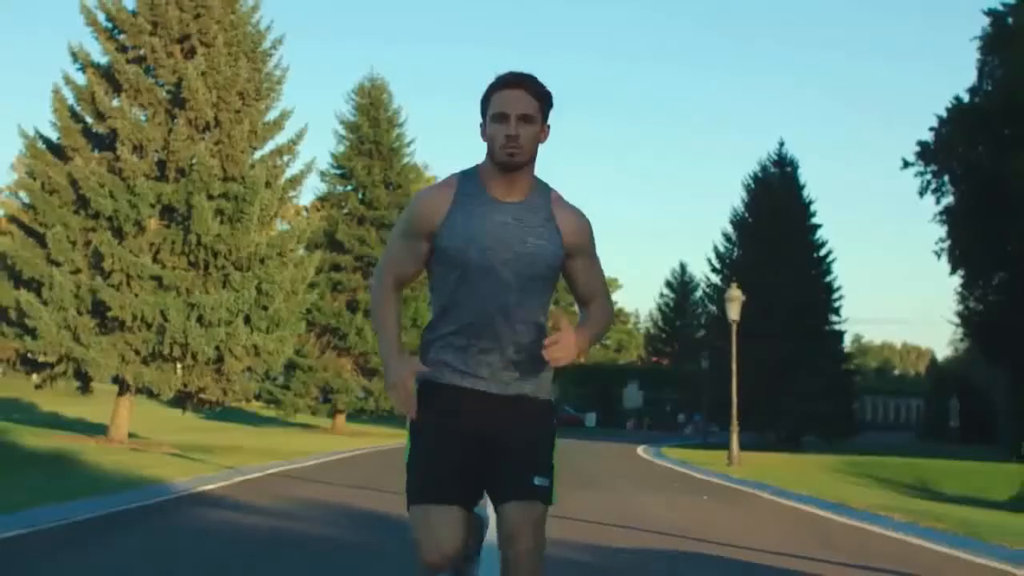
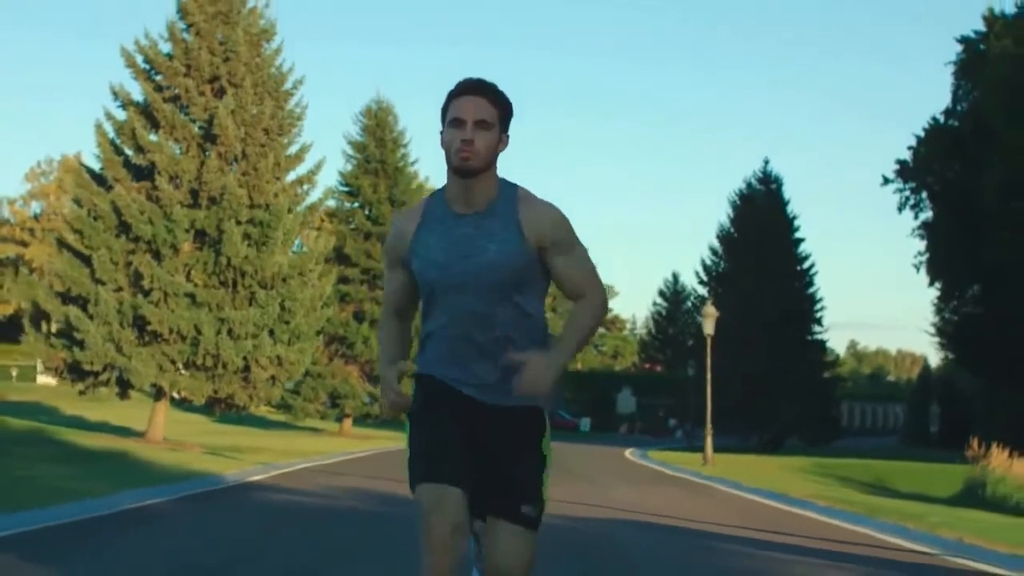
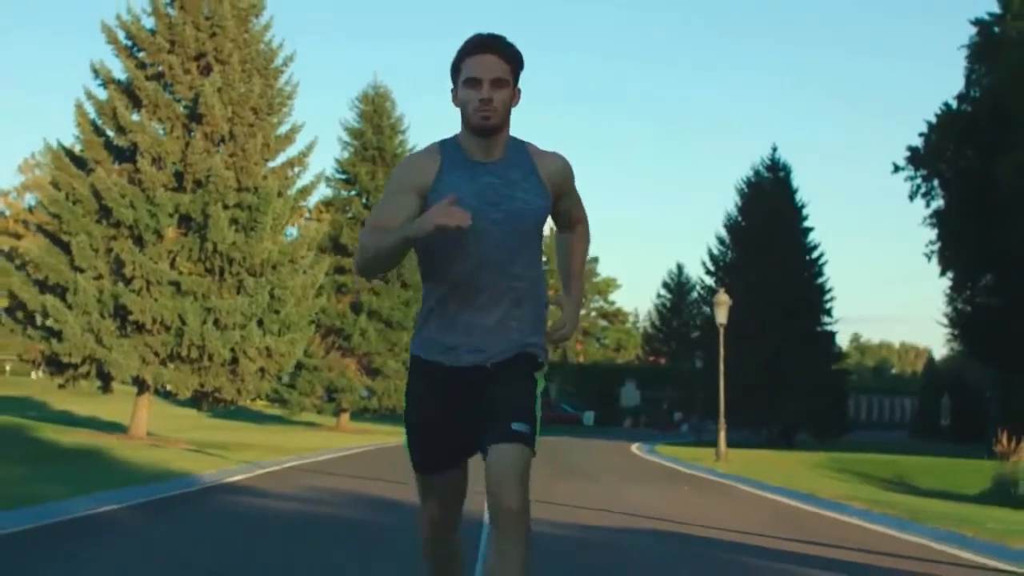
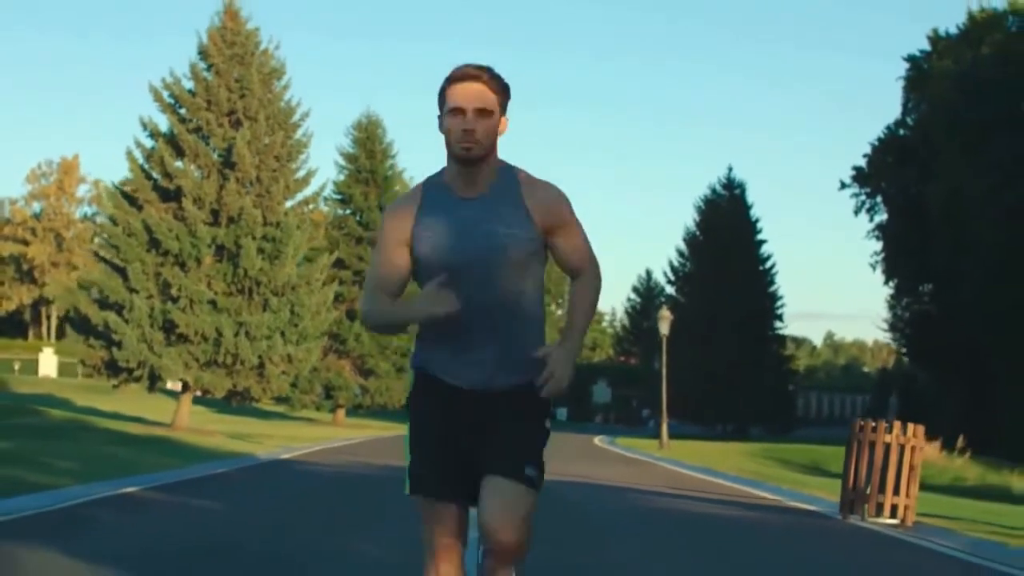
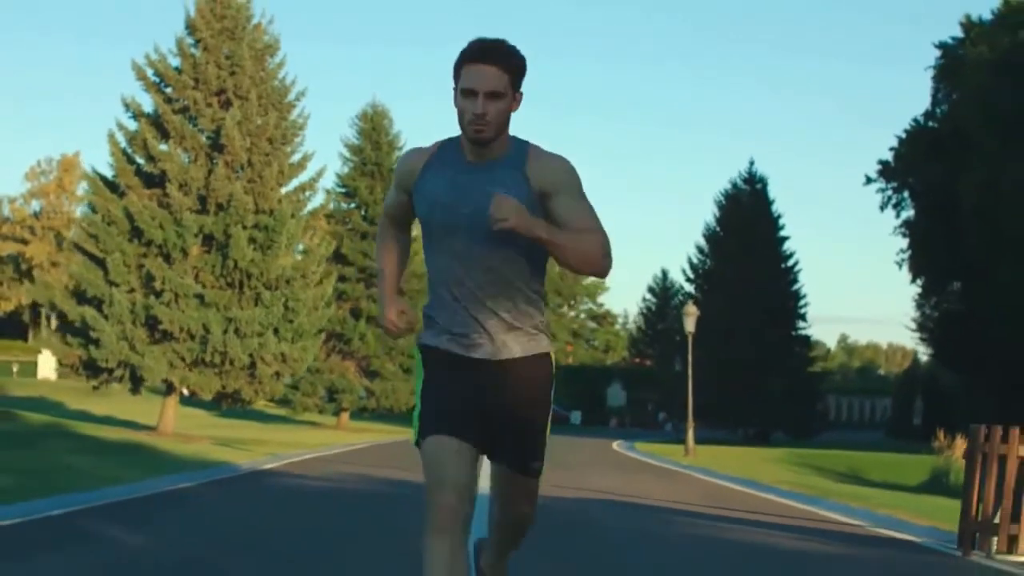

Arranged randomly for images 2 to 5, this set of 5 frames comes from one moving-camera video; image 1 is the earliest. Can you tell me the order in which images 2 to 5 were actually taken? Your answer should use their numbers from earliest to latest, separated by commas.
3, 2, 5, 4
